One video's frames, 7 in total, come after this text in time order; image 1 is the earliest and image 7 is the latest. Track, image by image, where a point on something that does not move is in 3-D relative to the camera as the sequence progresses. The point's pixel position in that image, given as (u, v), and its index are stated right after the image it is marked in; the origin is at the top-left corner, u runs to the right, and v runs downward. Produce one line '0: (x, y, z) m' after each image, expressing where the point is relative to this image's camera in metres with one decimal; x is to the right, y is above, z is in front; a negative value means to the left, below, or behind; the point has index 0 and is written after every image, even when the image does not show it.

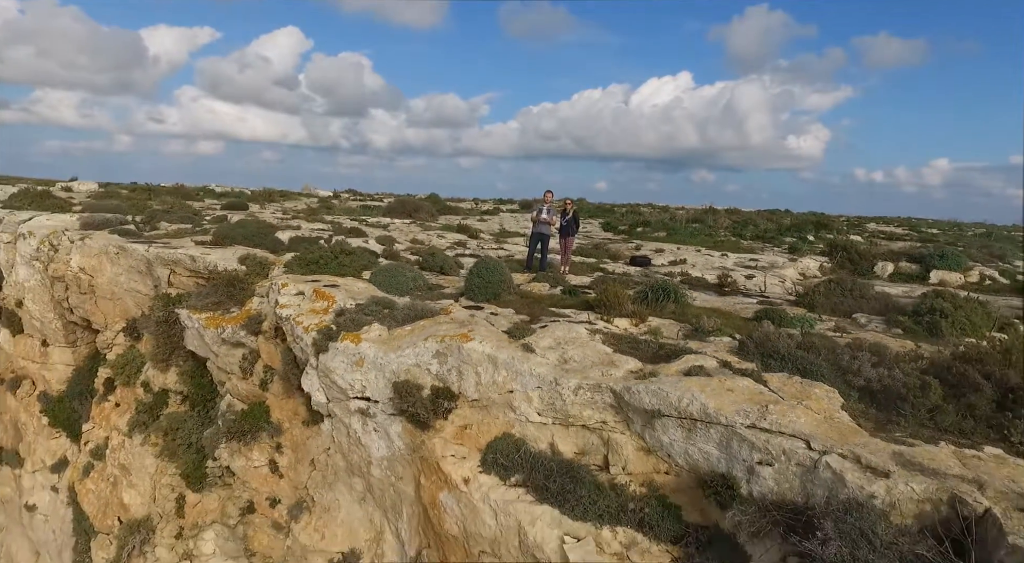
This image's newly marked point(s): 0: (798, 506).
0: (+2.3, -1.7, +5.4) m
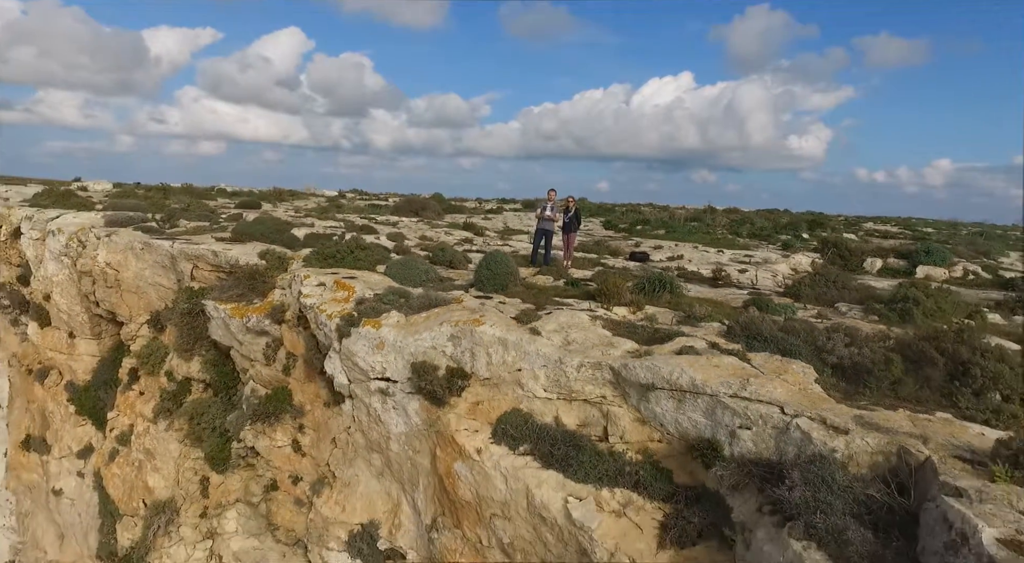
0: (+2.4, -1.6, +6.2) m
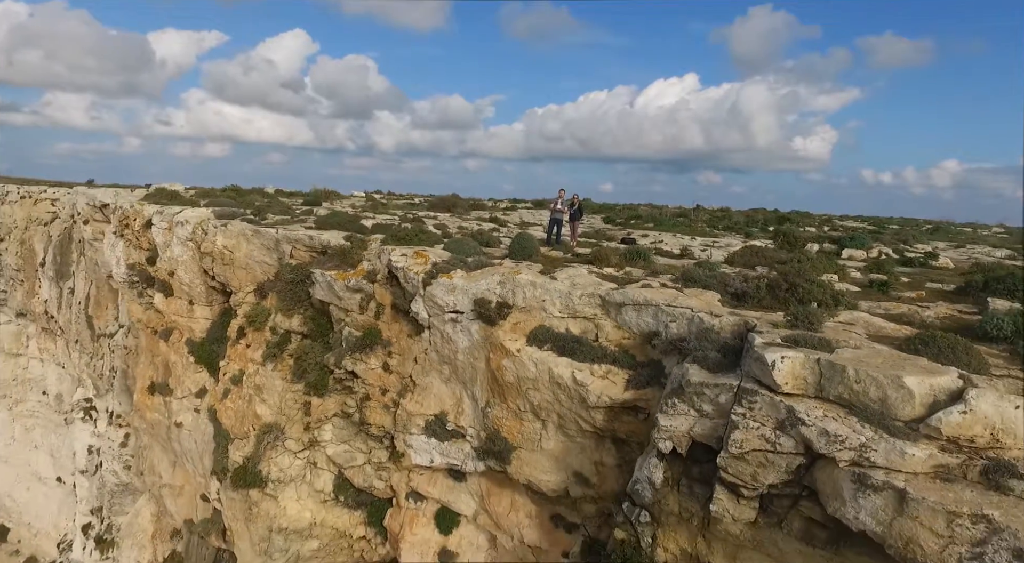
0: (+2.9, -0.9, +11.1) m
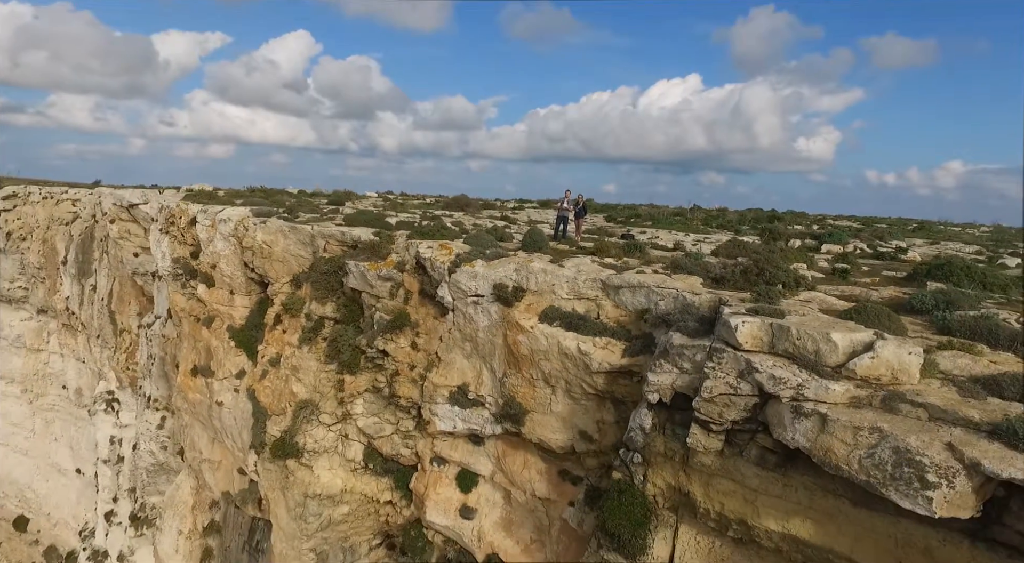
0: (+3.2, -0.6, +13.3) m
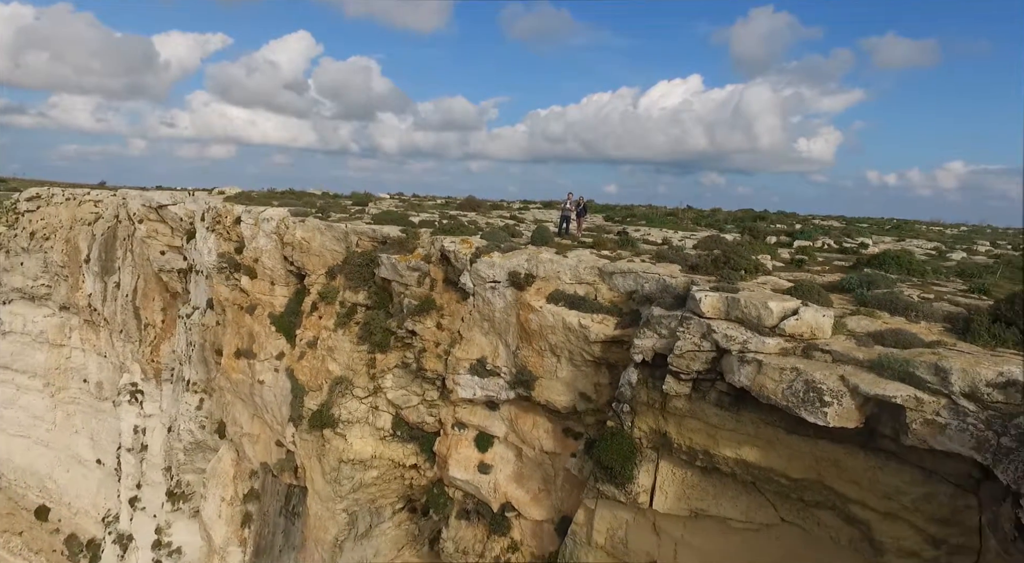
0: (+3.5, -0.3, +16.5) m
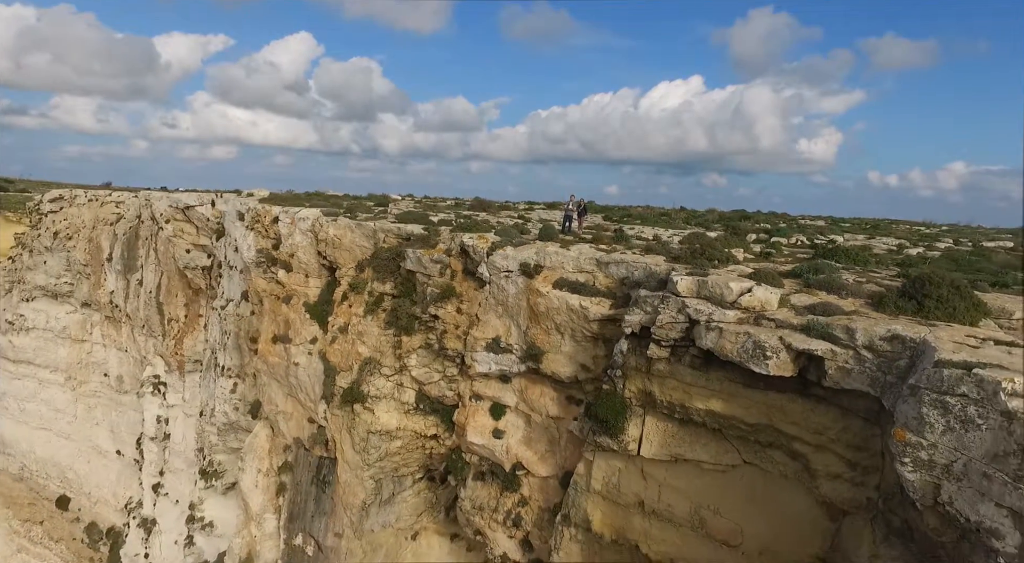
0: (+3.9, 0.0, +19.8) m
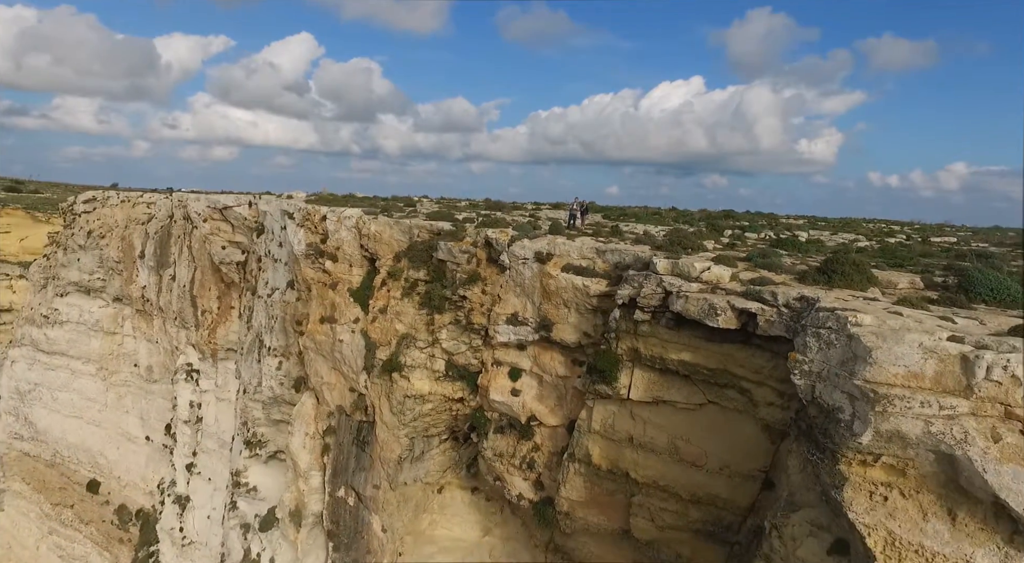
0: (+4.6, +0.7, +25.3) m
